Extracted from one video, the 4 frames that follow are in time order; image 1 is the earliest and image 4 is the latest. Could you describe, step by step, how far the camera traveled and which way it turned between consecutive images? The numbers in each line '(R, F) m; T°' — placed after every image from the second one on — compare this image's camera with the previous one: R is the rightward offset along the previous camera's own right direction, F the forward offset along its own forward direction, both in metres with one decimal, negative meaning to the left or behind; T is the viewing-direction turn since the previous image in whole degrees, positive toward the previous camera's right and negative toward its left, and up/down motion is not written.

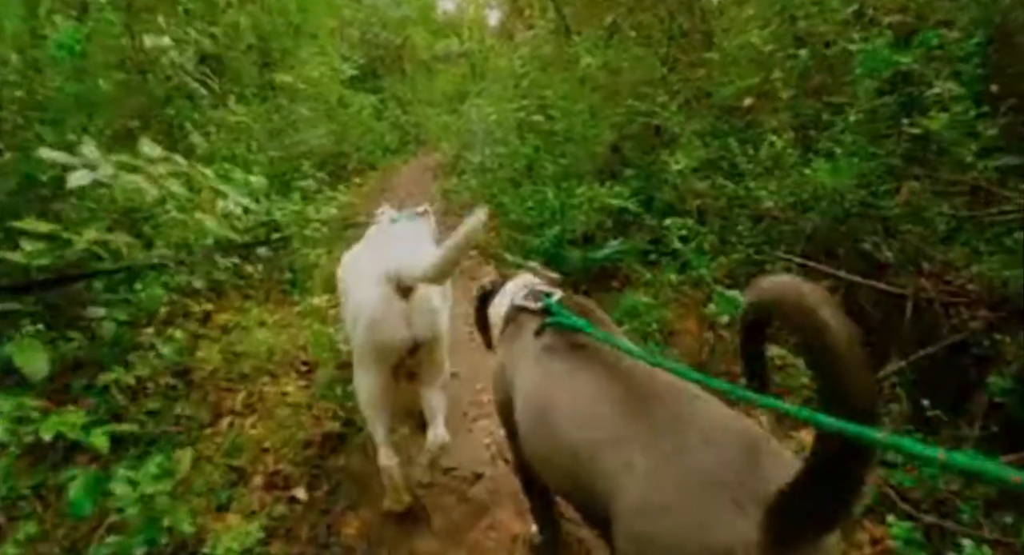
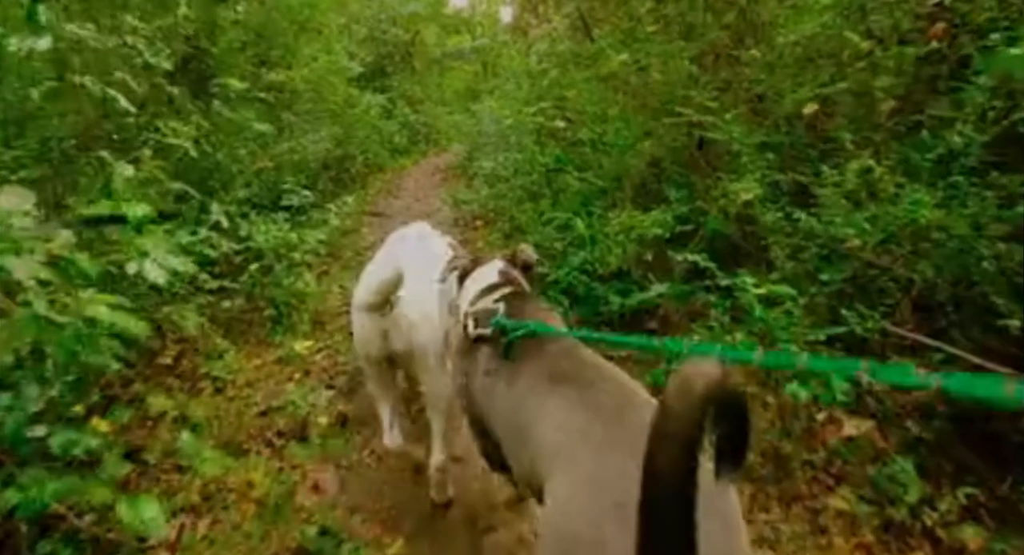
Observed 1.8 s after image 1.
(-0.1, +0.9) m; -1°
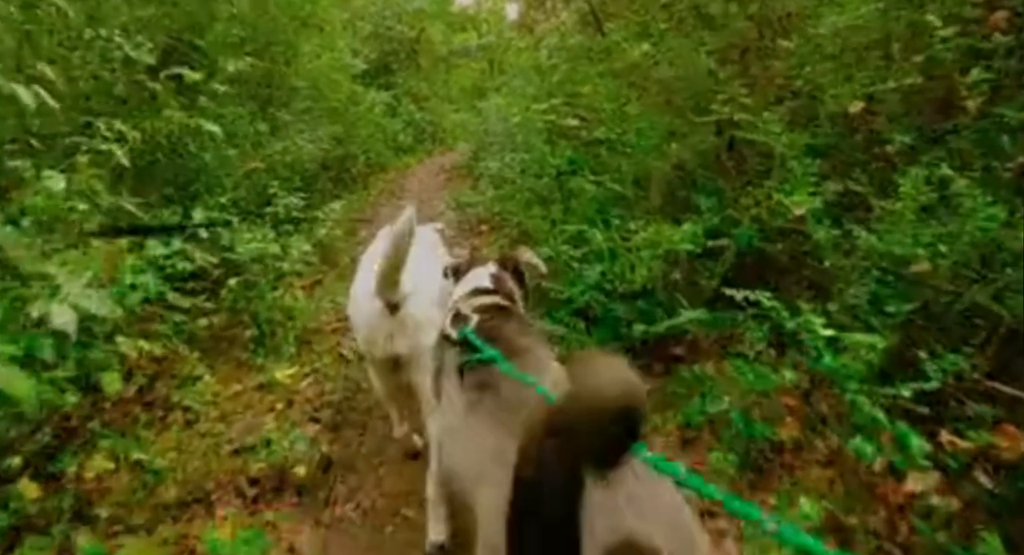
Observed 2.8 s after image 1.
(0.0, +0.5) m; -1°
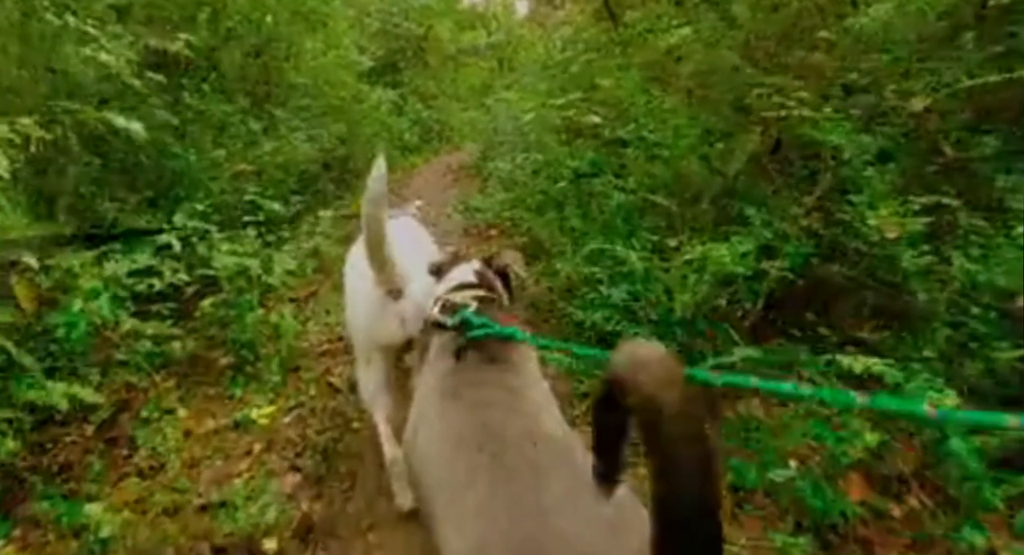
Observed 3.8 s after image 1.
(-0.1, +0.6) m; -1°
